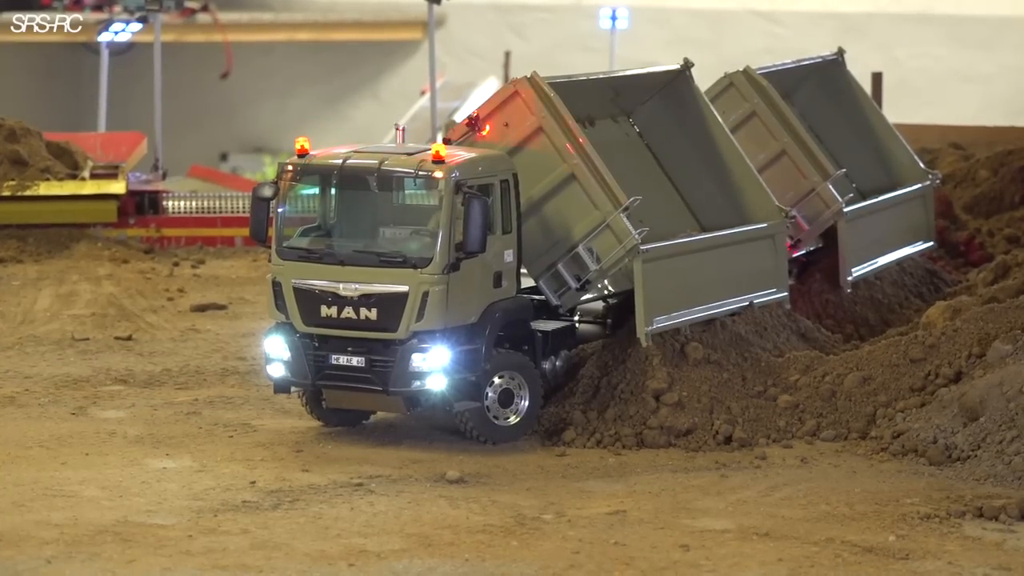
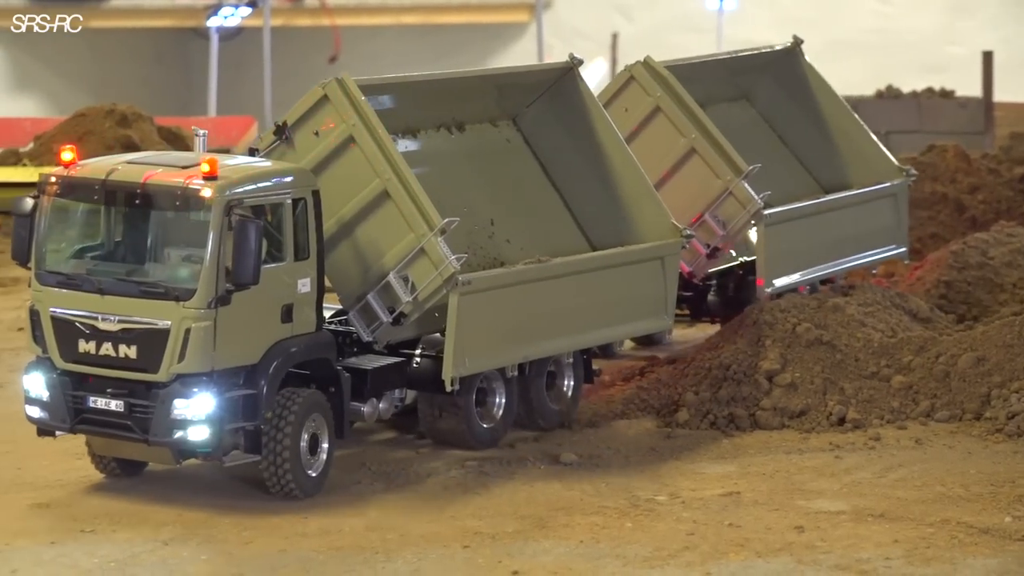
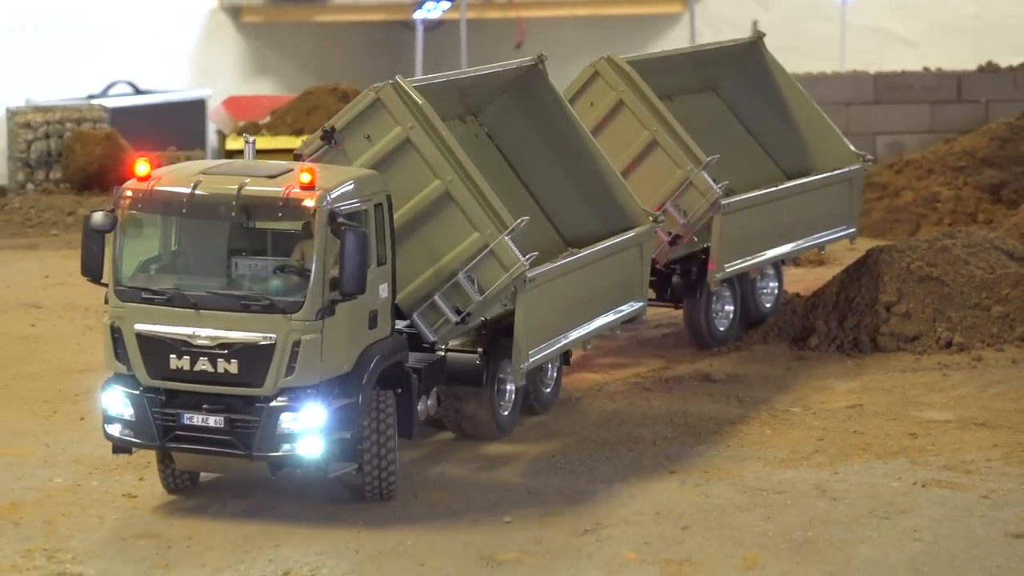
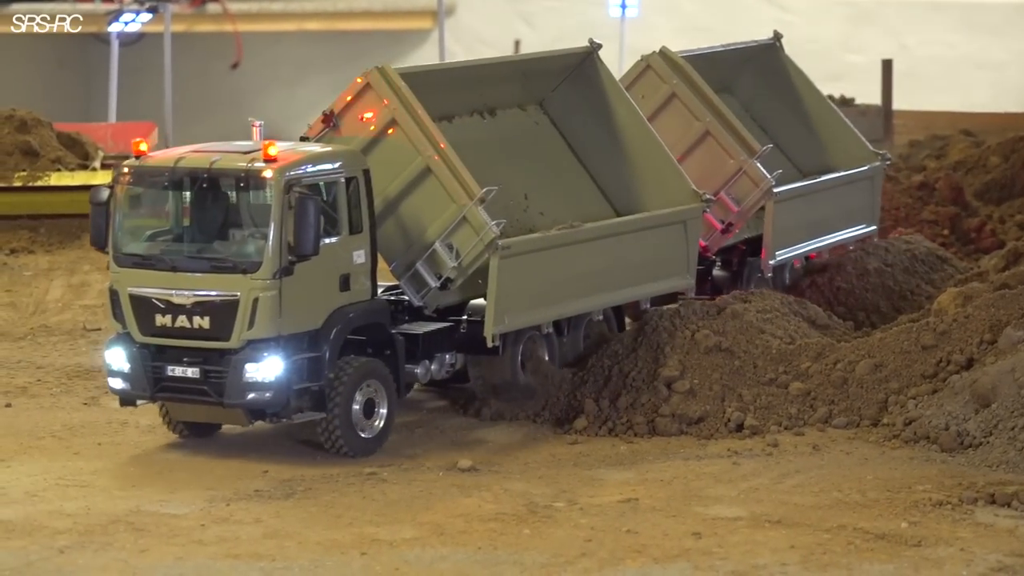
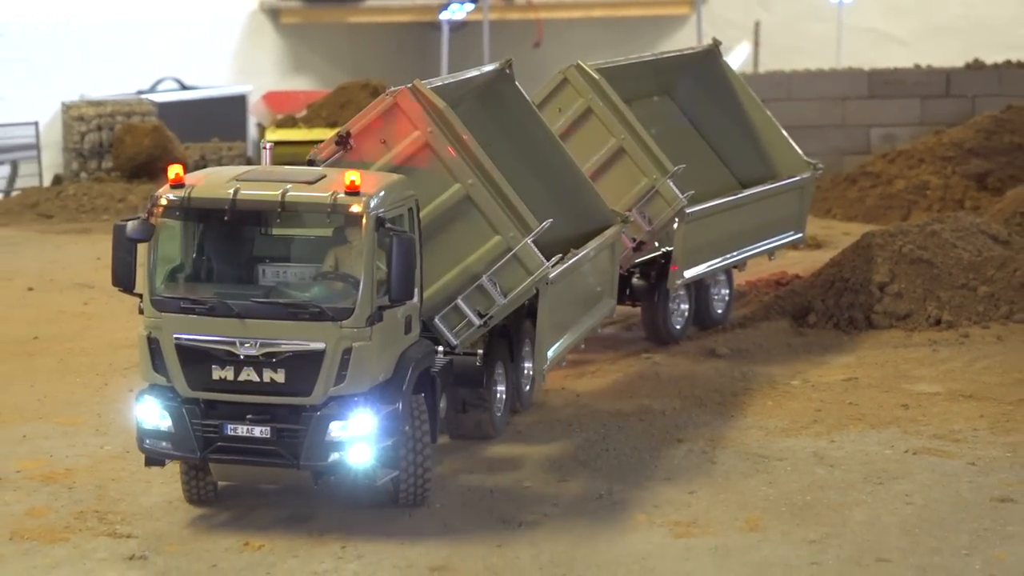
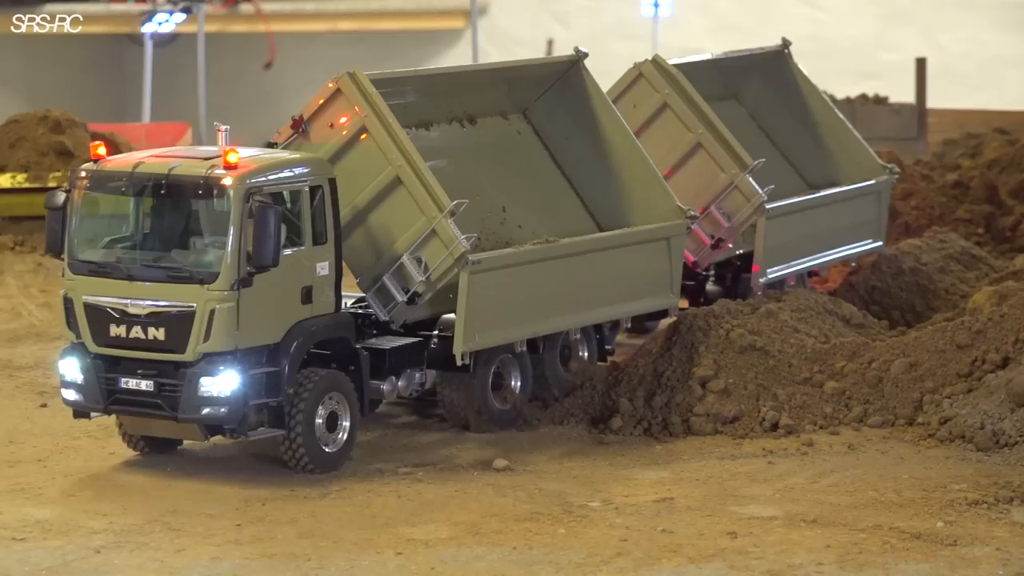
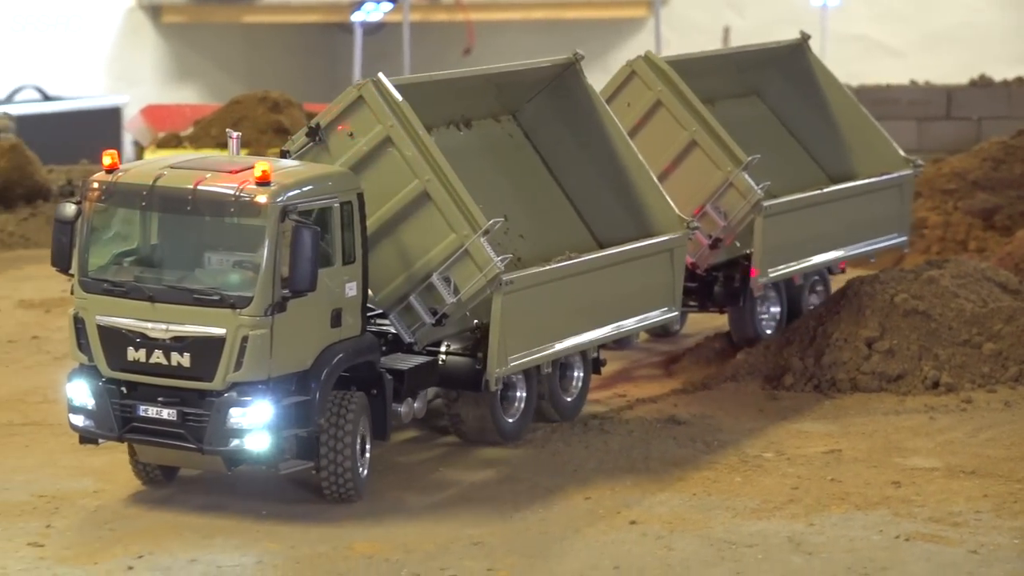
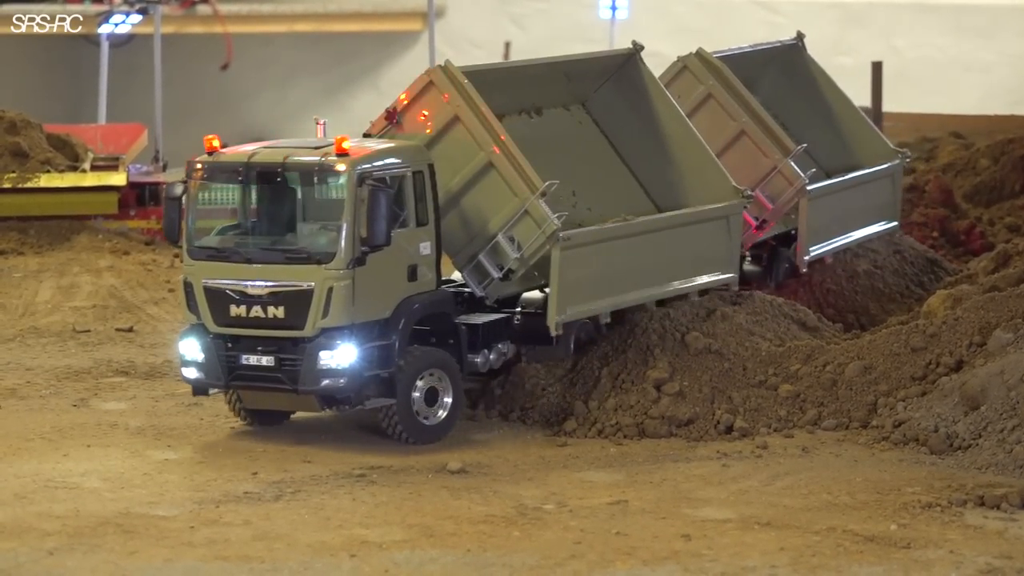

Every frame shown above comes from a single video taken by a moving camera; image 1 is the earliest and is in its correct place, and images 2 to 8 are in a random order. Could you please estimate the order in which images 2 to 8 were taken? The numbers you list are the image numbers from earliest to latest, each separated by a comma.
8, 4, 6, 2, 7, 3, 5
